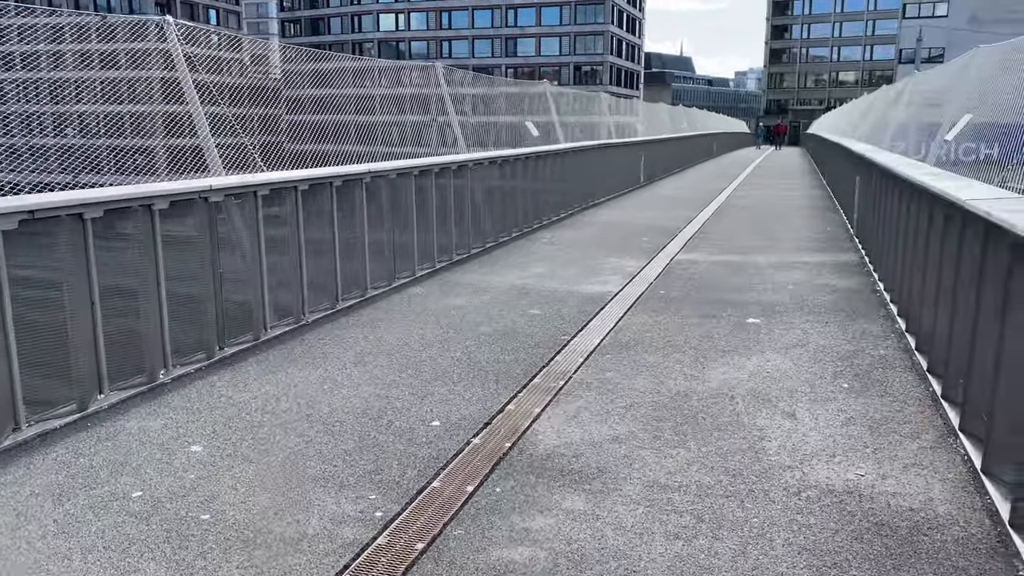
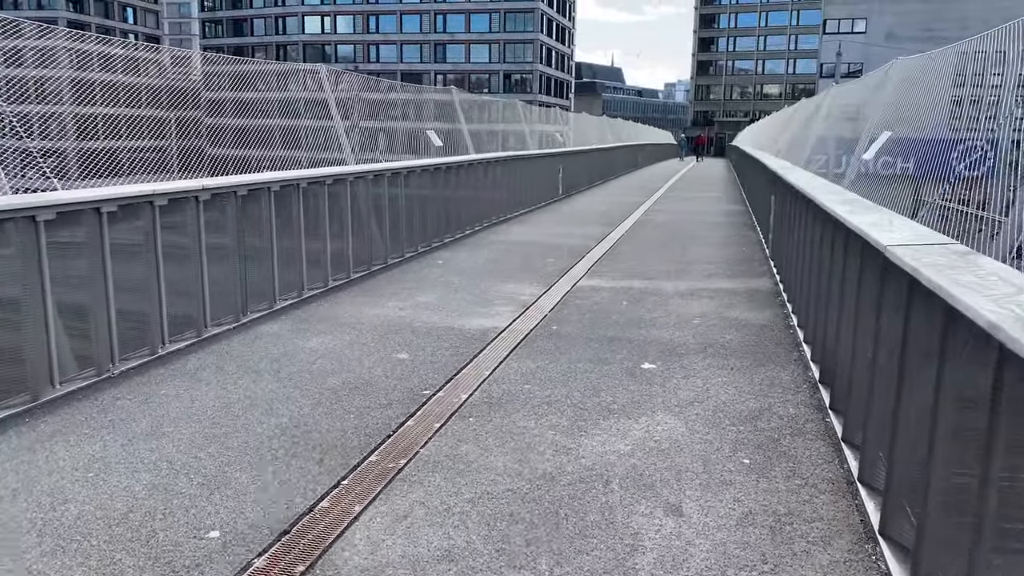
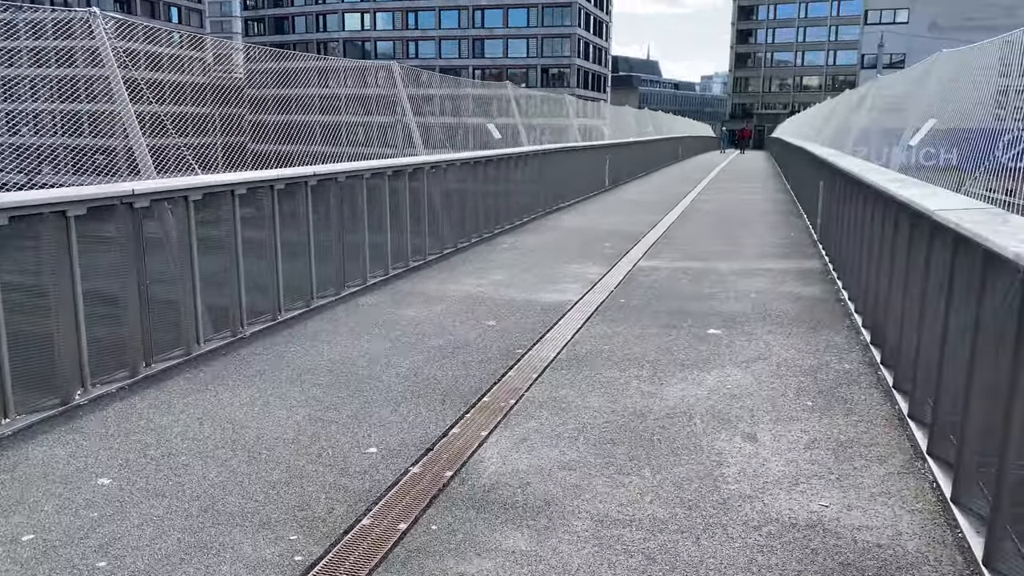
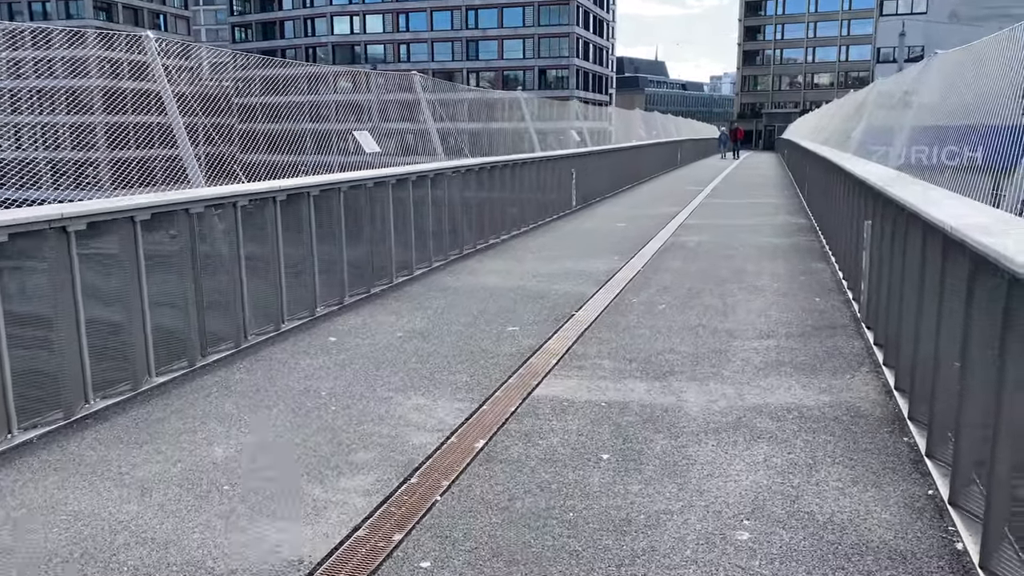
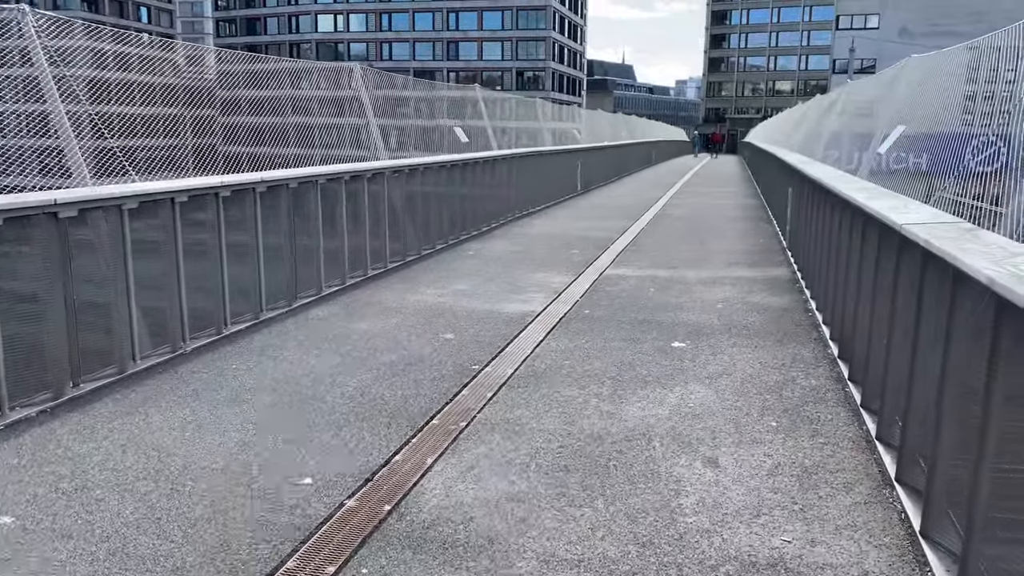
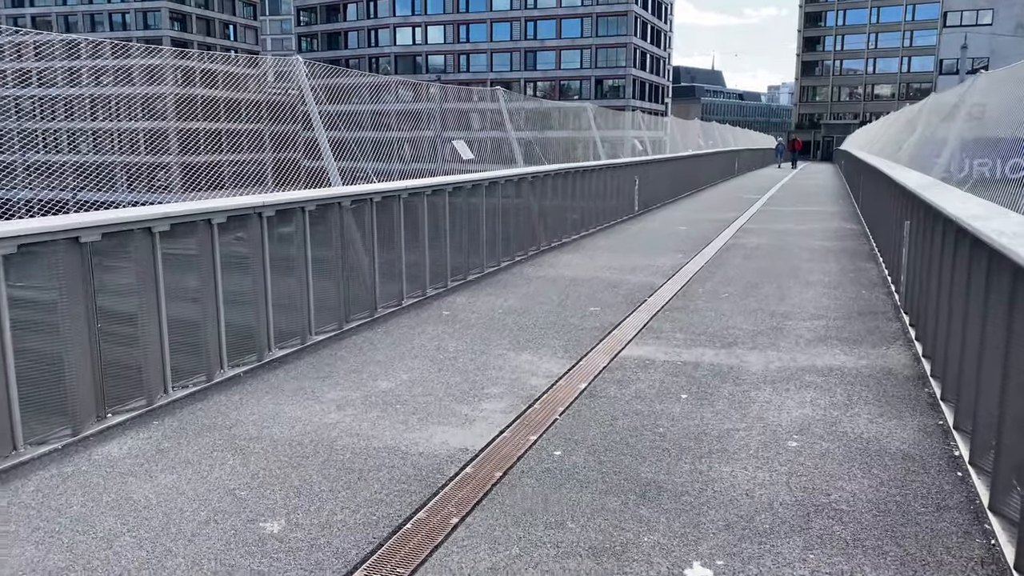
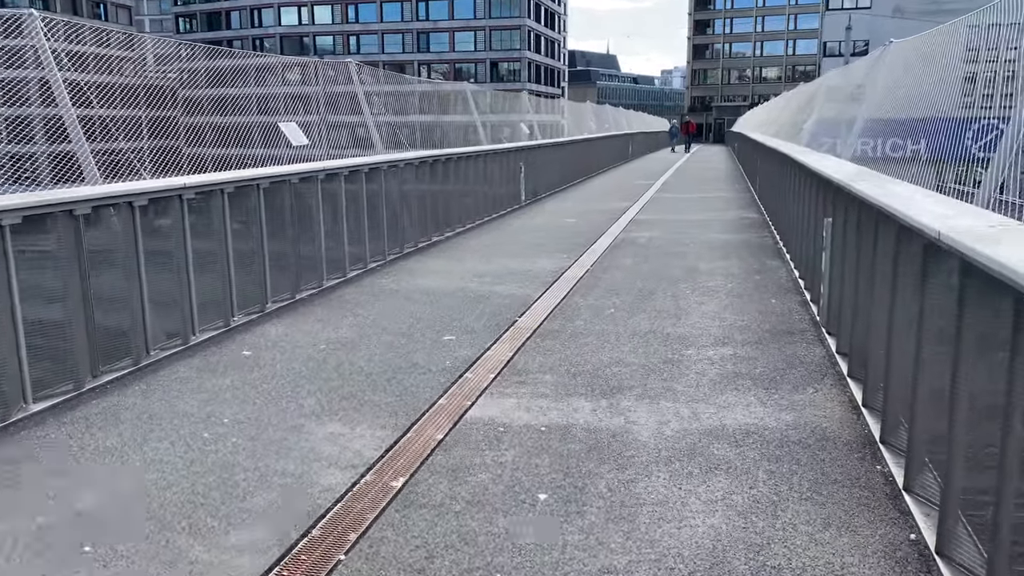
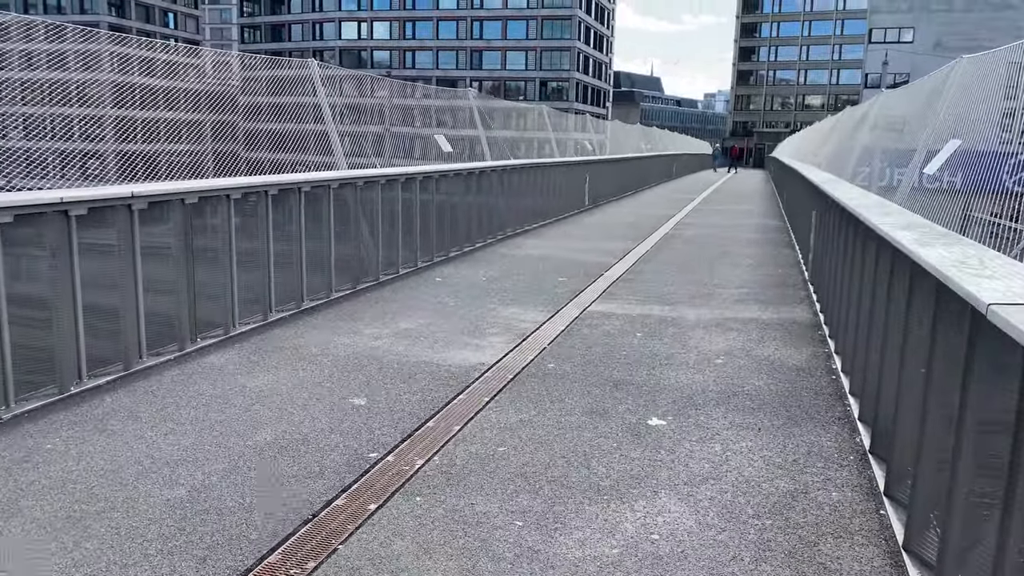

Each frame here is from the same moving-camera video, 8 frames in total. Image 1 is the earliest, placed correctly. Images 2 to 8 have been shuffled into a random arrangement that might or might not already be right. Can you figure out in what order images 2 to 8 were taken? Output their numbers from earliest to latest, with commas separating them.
3, 5, 2, 8, 6, 4, 7
